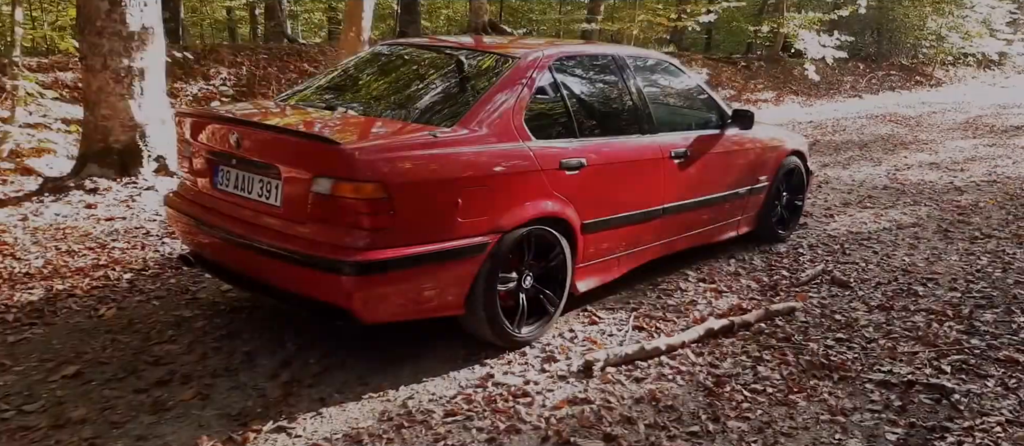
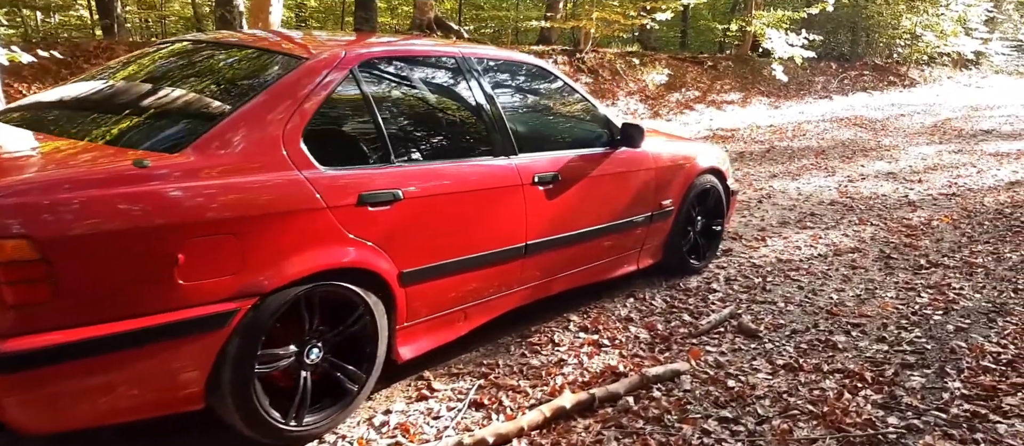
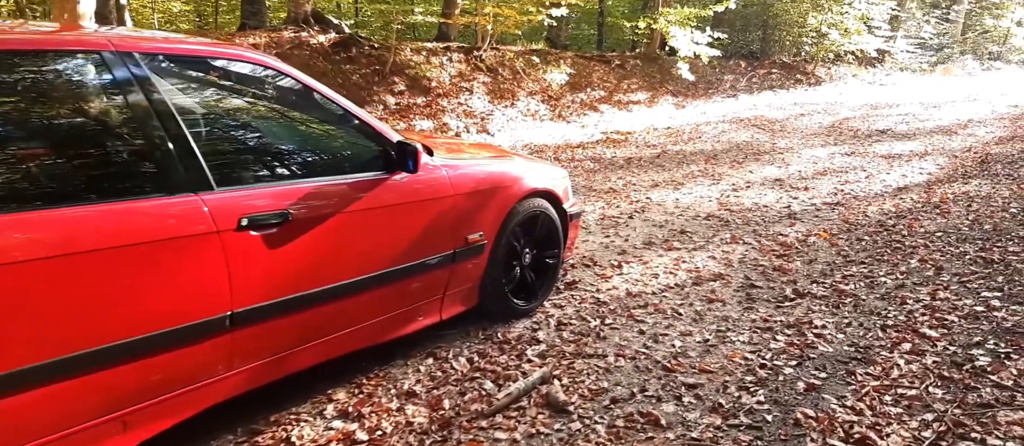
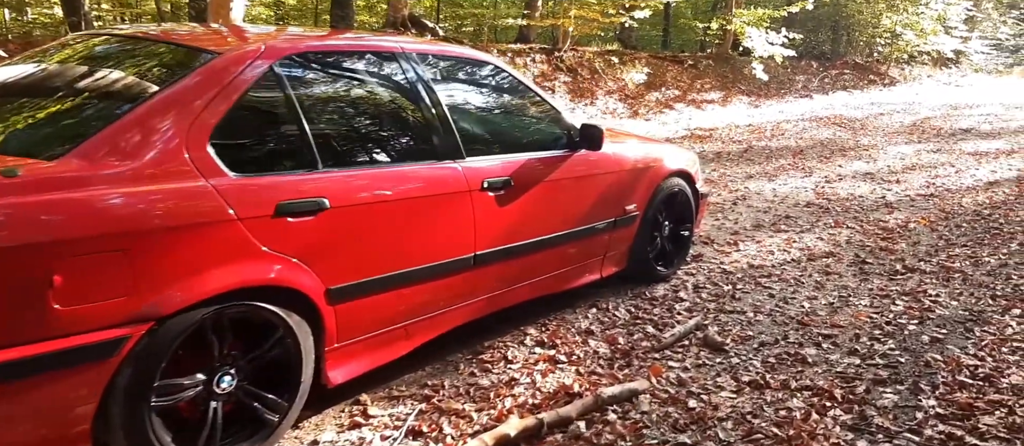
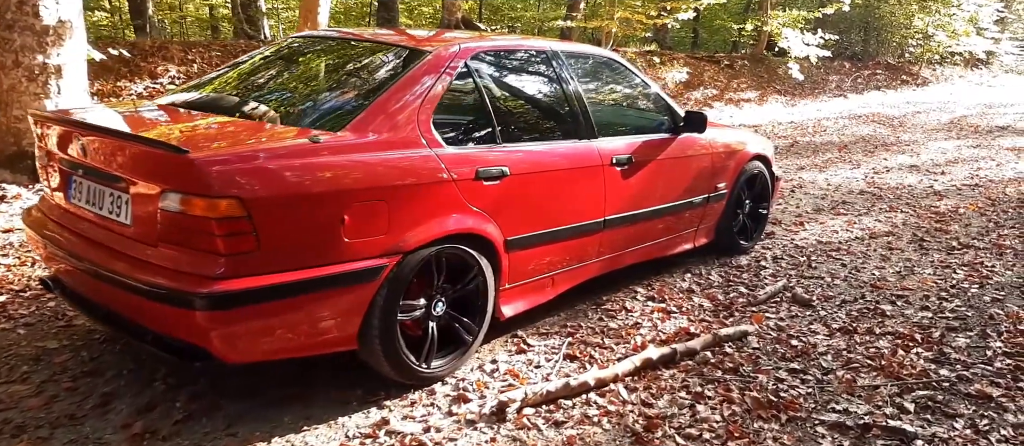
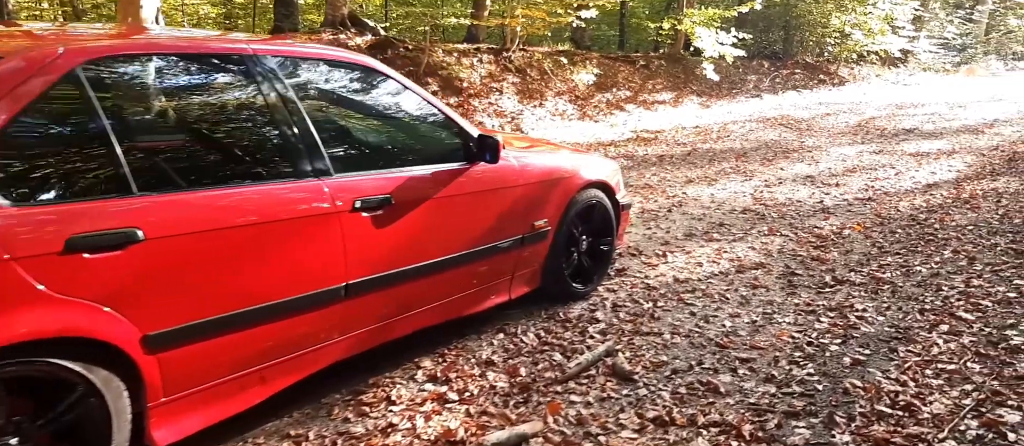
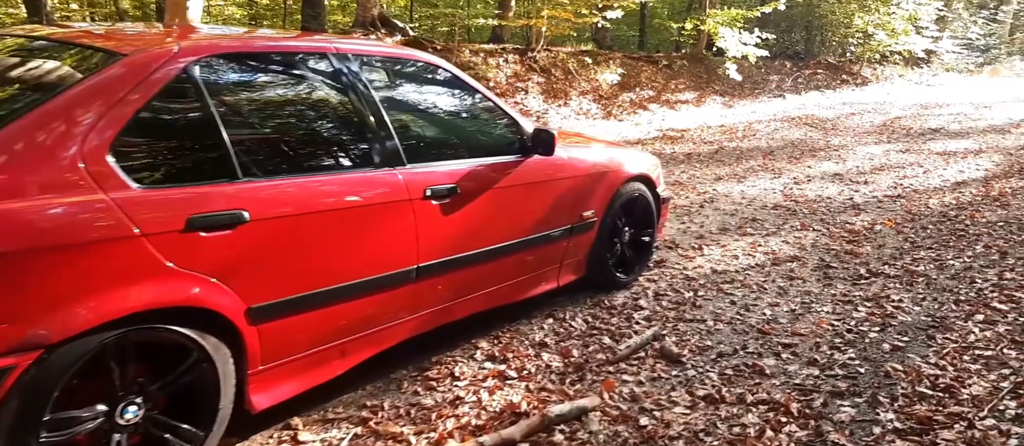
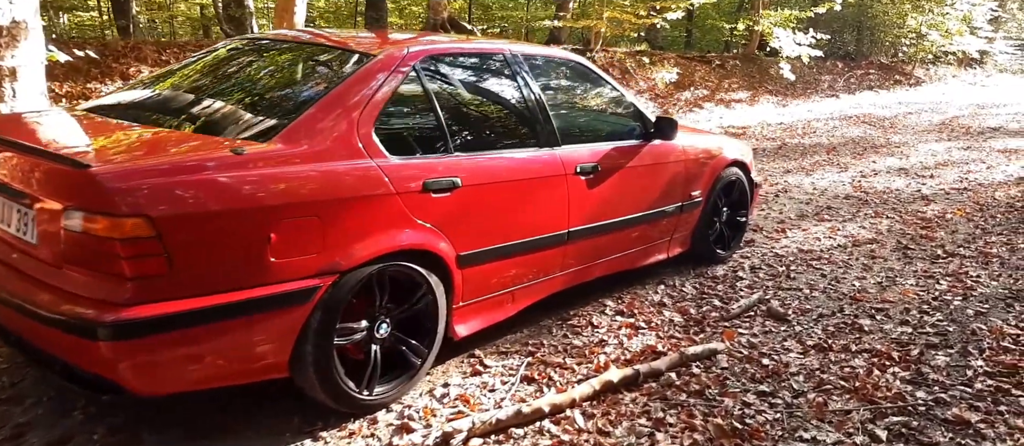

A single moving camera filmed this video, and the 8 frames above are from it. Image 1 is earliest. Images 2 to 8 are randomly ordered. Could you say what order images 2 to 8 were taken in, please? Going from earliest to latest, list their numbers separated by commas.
5, 8, 2, 4, 7, 6, 3
